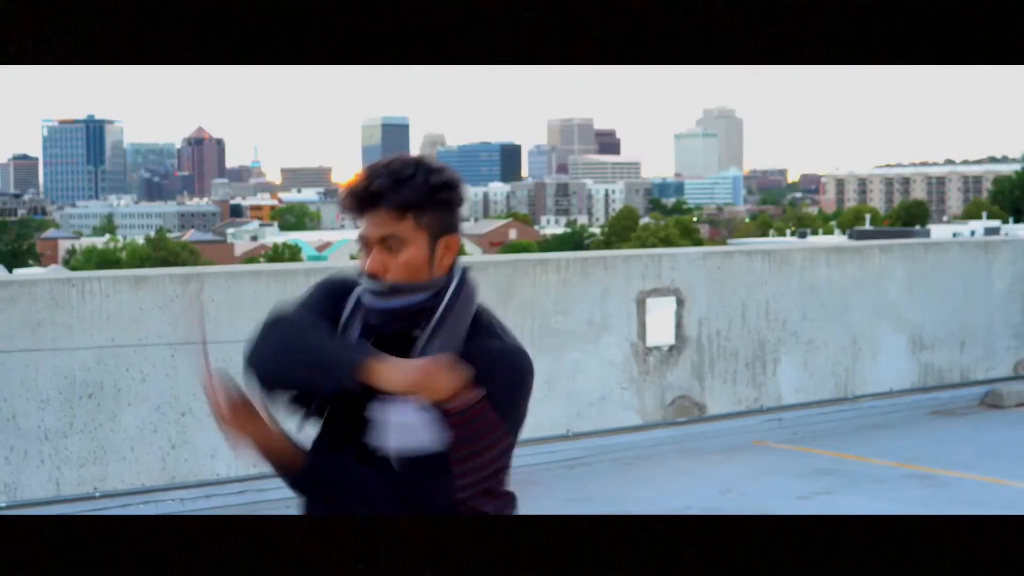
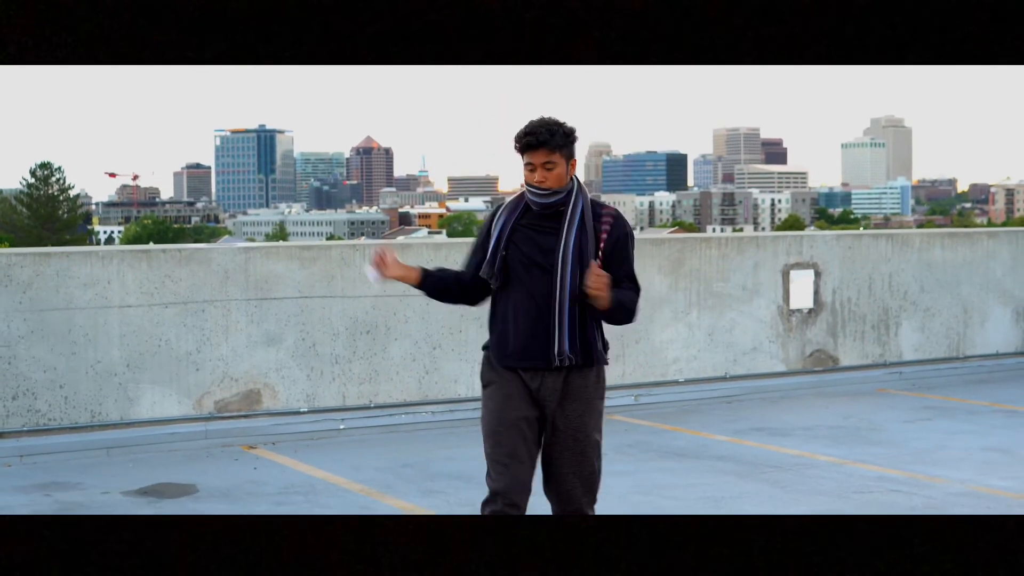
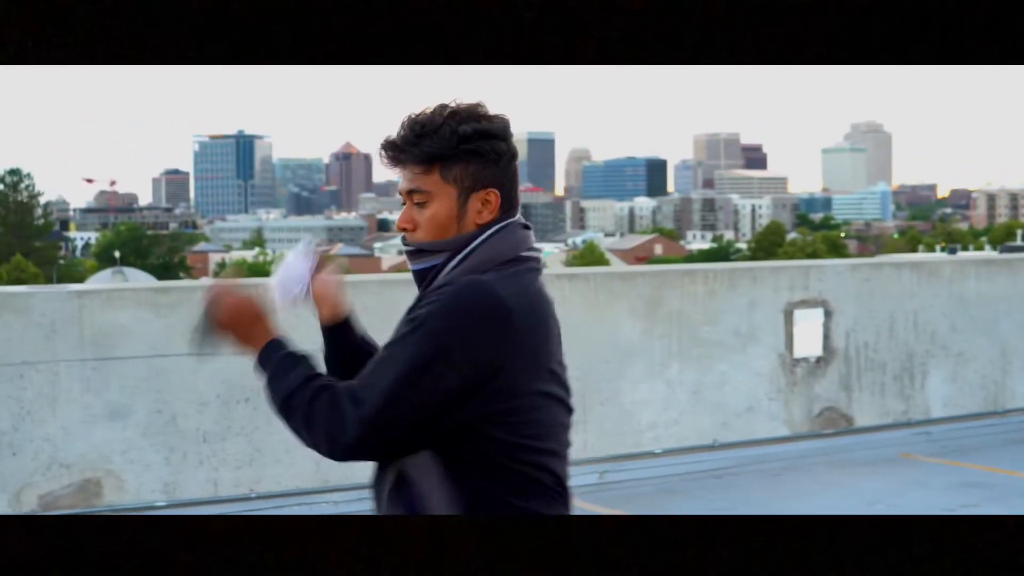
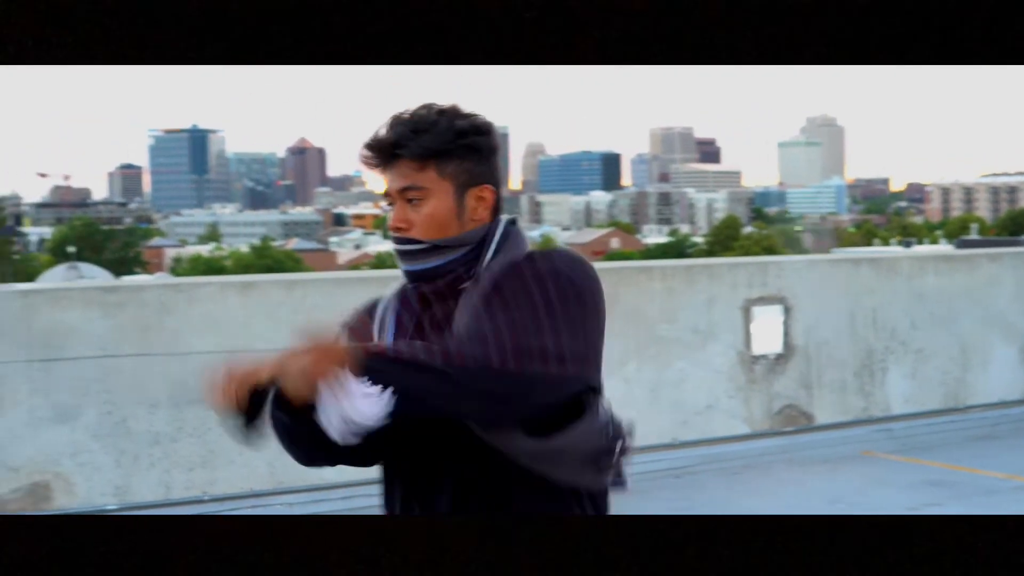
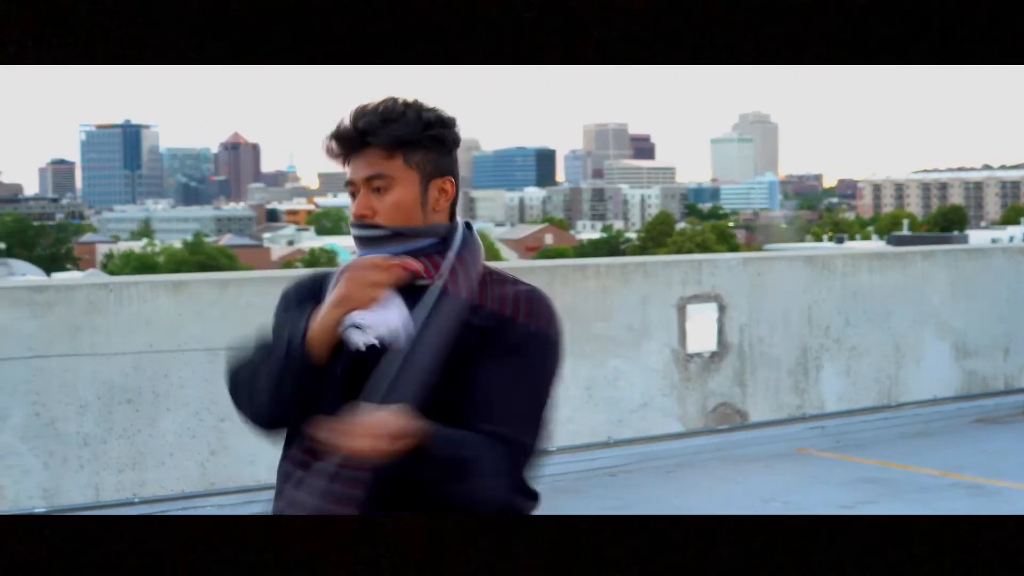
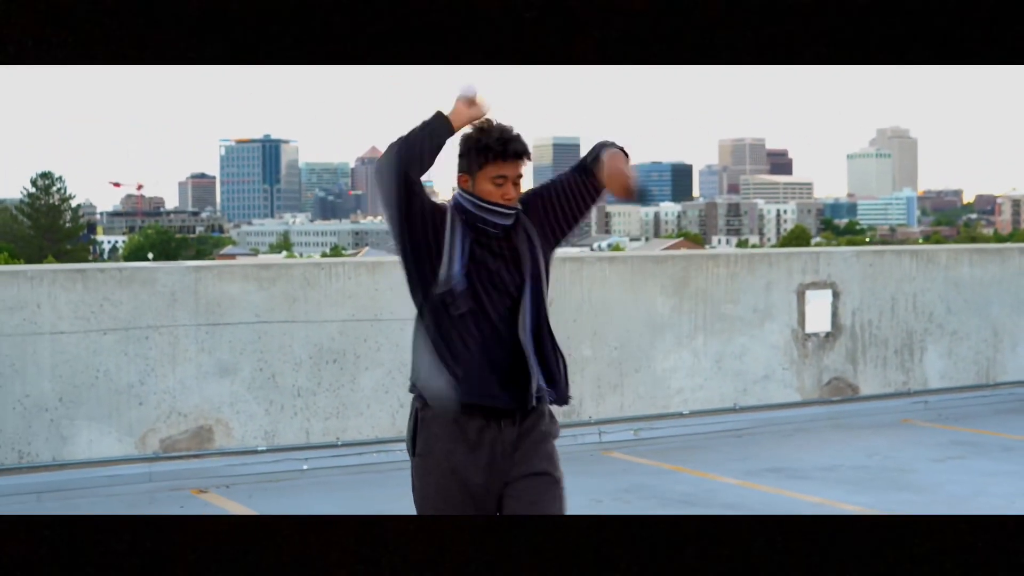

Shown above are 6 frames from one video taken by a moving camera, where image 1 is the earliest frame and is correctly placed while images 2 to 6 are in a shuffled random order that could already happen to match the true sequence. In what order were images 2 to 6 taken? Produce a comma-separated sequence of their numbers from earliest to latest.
5, 4, 3, 6, 2
